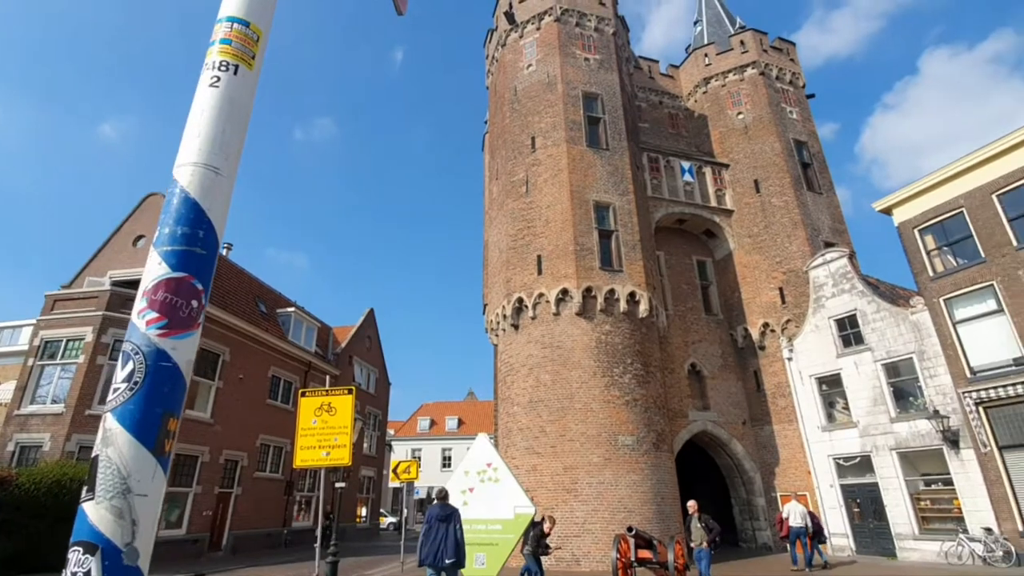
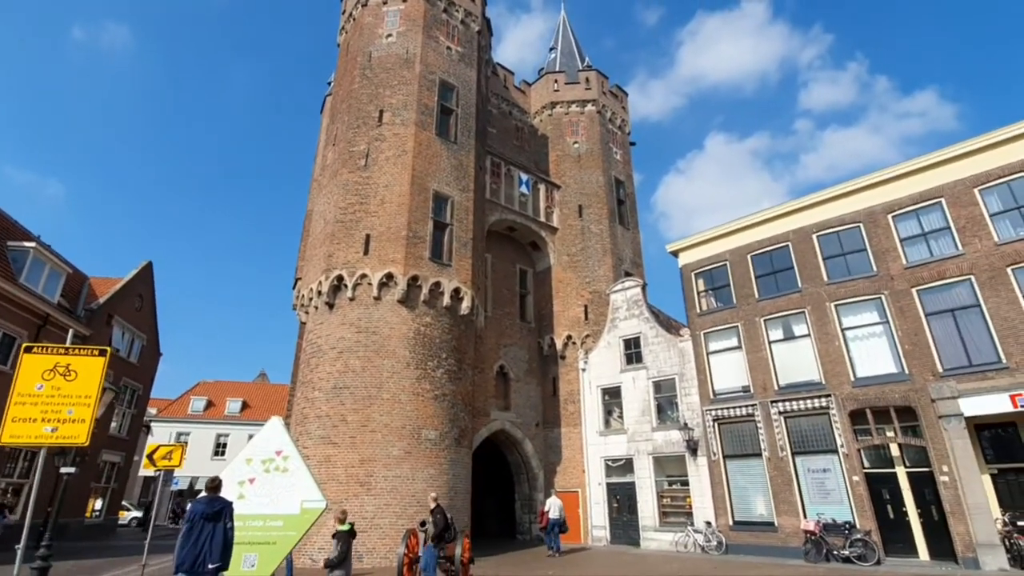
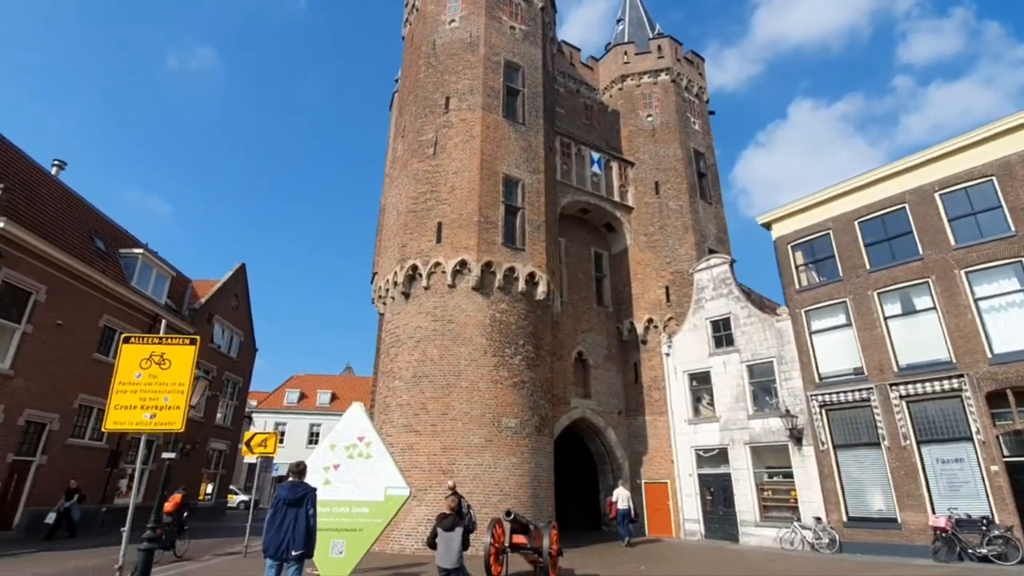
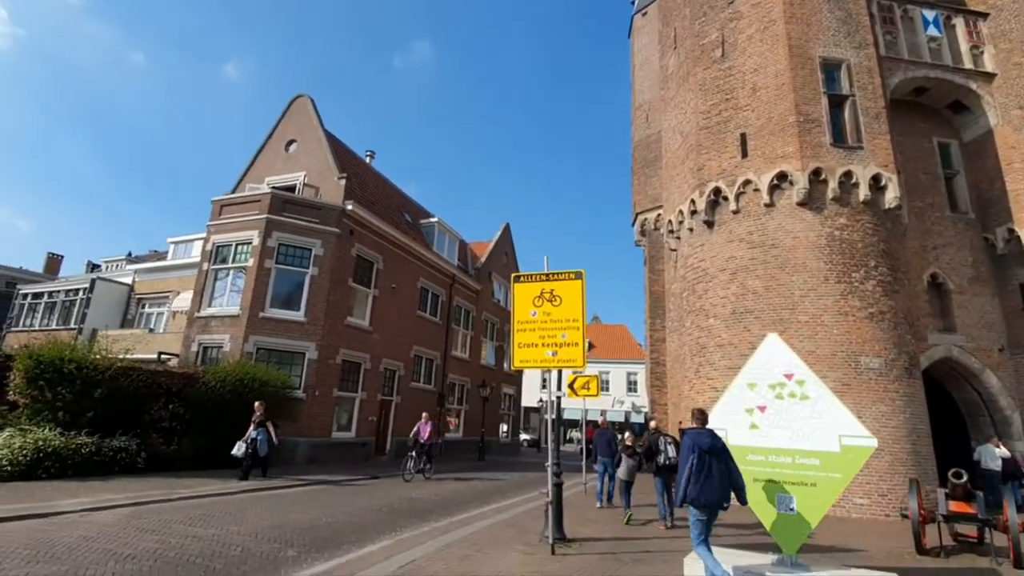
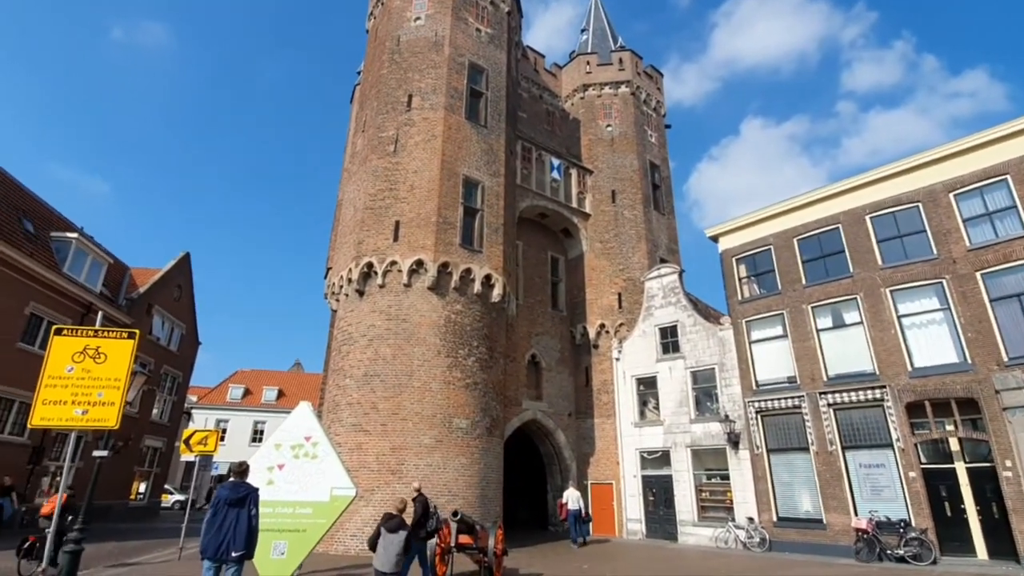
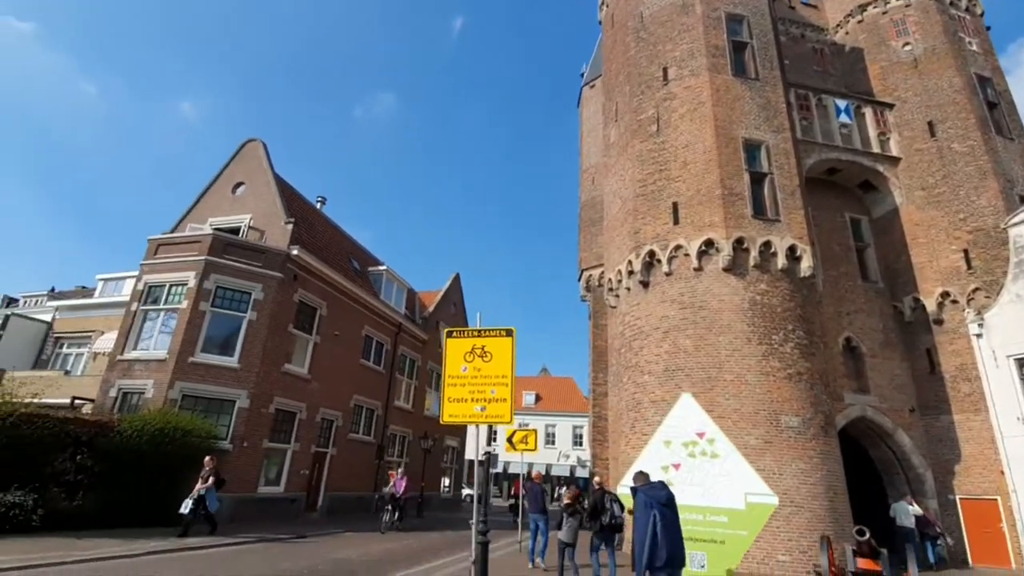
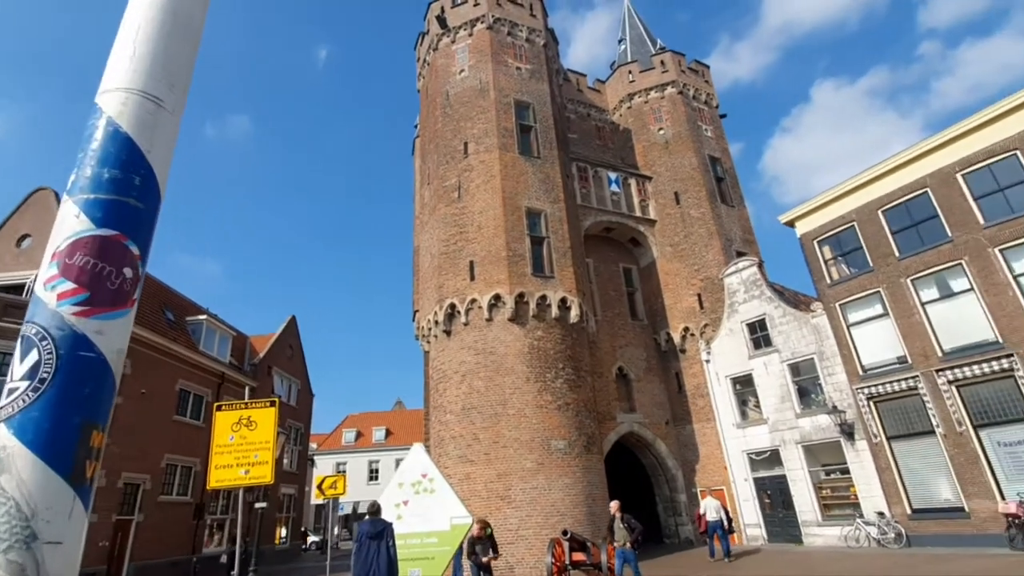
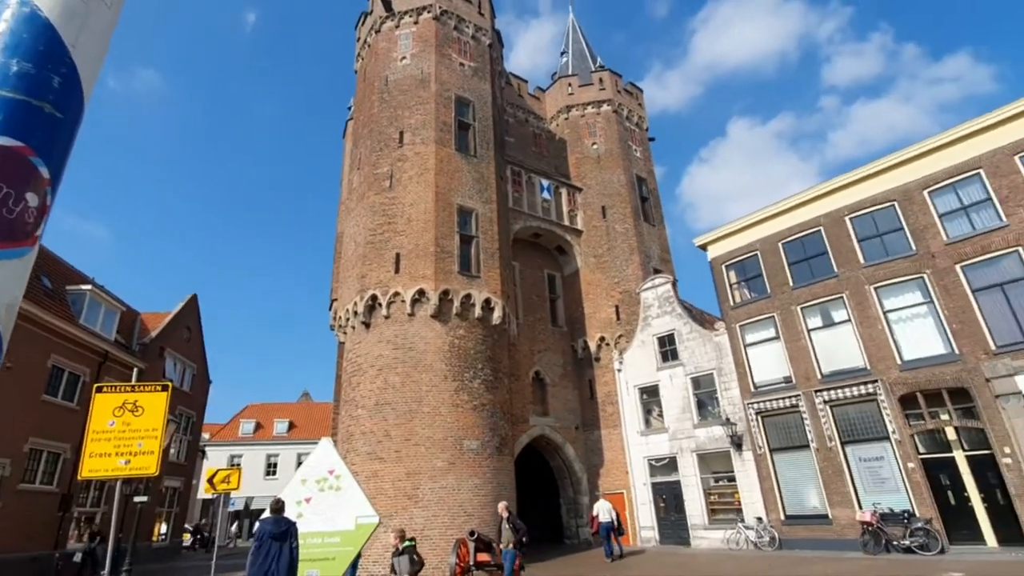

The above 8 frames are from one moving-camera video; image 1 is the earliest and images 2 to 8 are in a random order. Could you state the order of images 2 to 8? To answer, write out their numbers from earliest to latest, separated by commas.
7, 8, 2, 5, 3, 6, 4
